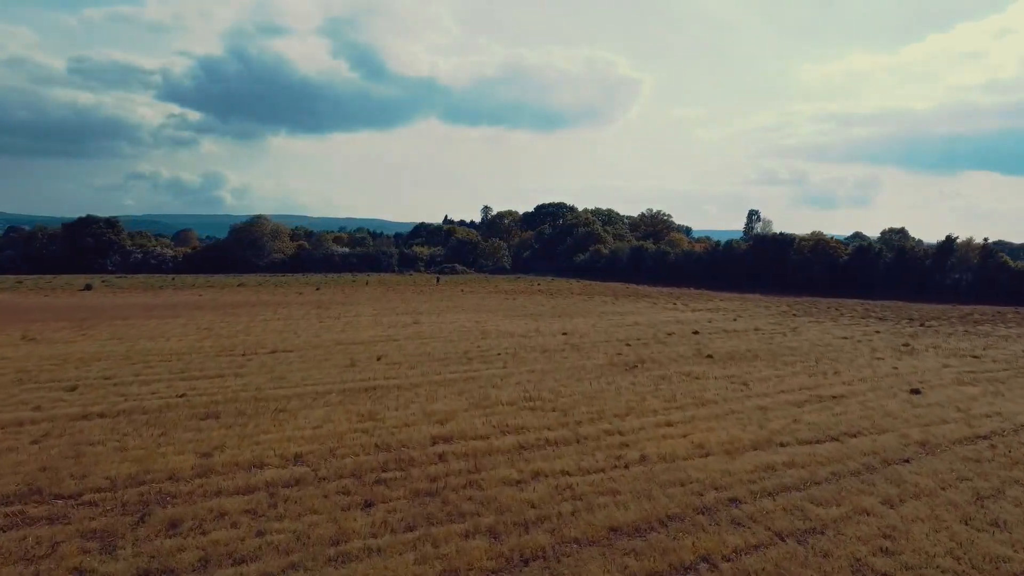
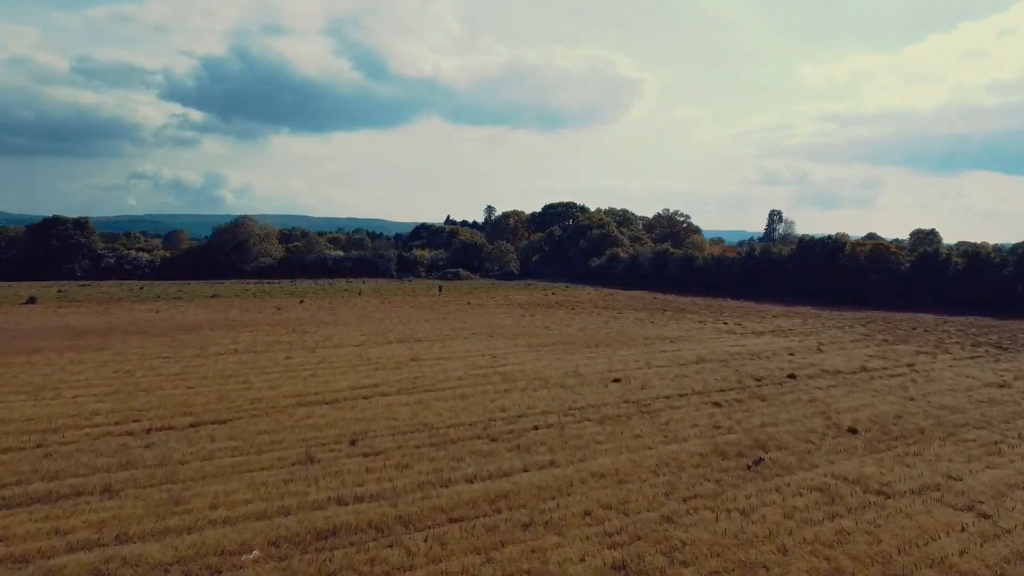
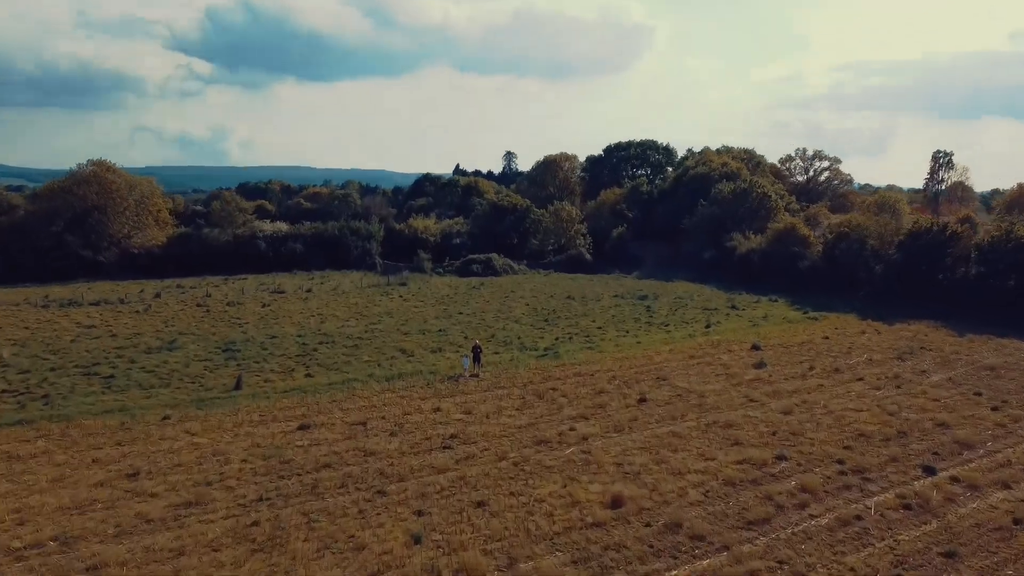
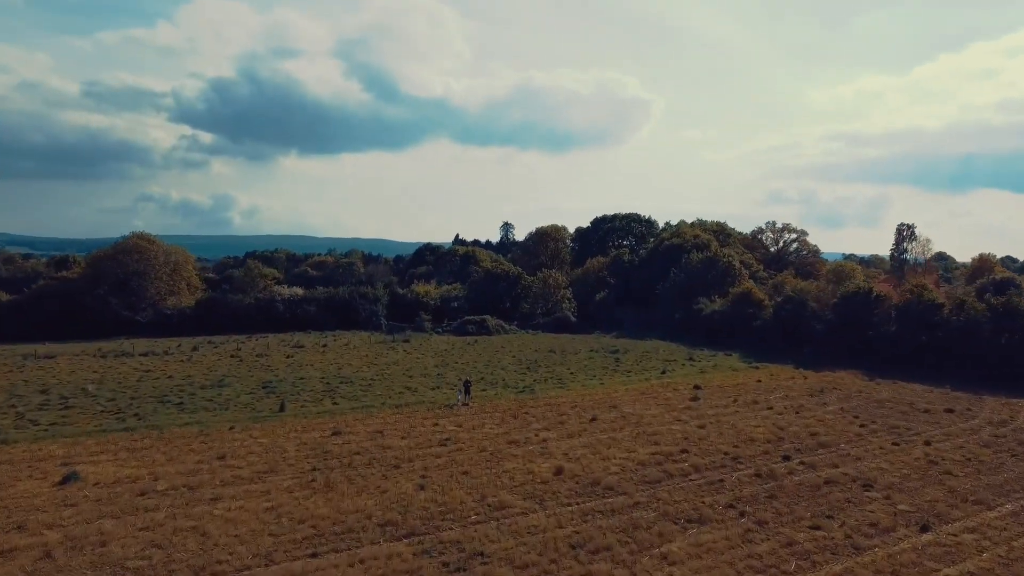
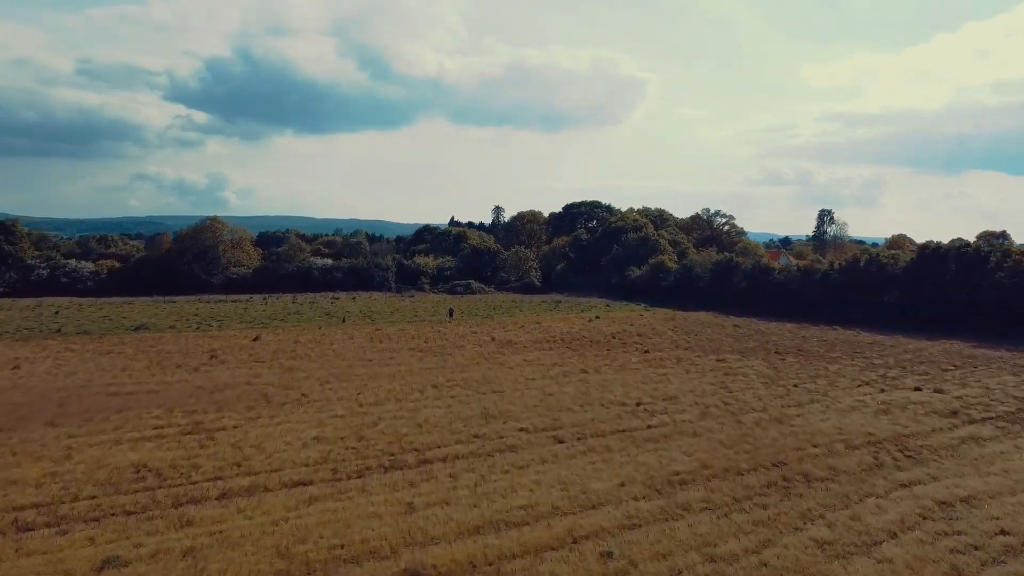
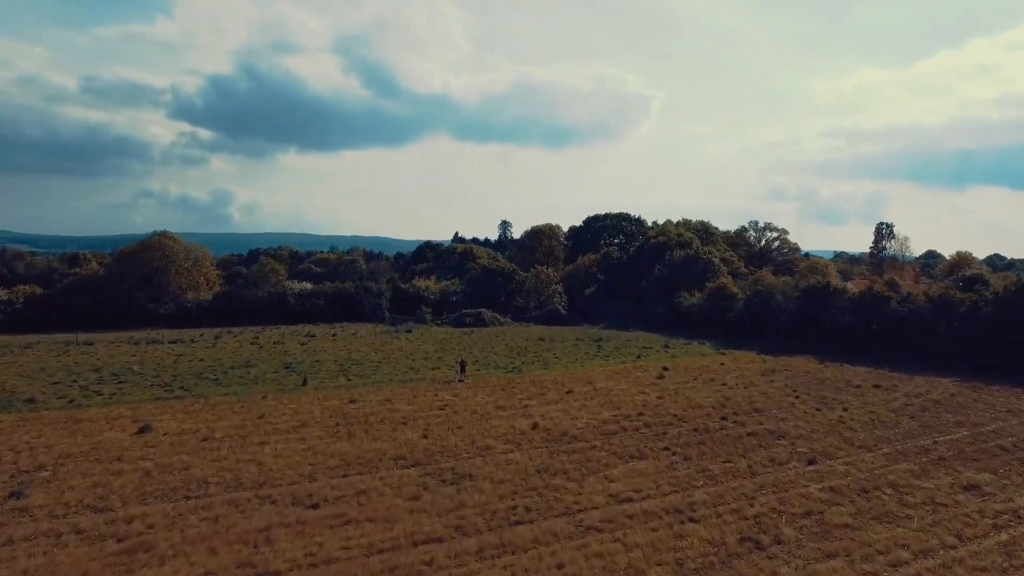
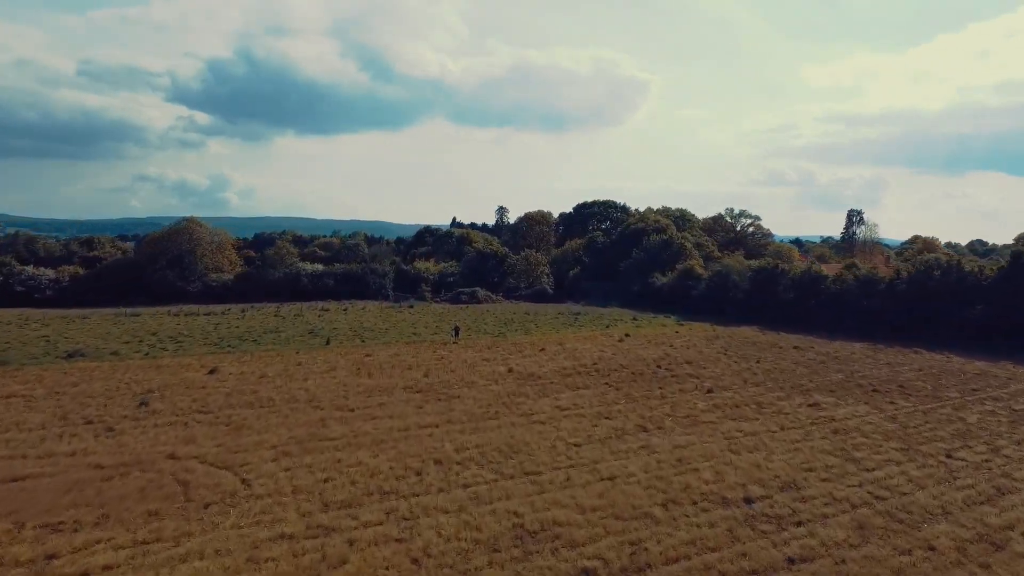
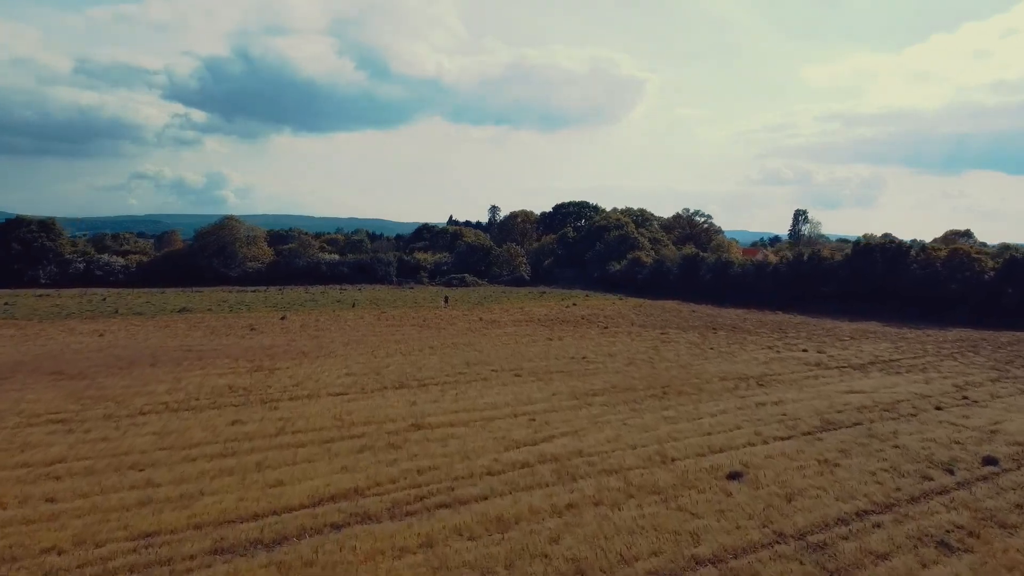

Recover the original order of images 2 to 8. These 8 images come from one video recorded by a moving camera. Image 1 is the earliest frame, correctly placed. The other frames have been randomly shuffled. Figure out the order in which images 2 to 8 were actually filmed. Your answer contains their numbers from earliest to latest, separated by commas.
2, 8, 5, 7, 6, 4, 3
